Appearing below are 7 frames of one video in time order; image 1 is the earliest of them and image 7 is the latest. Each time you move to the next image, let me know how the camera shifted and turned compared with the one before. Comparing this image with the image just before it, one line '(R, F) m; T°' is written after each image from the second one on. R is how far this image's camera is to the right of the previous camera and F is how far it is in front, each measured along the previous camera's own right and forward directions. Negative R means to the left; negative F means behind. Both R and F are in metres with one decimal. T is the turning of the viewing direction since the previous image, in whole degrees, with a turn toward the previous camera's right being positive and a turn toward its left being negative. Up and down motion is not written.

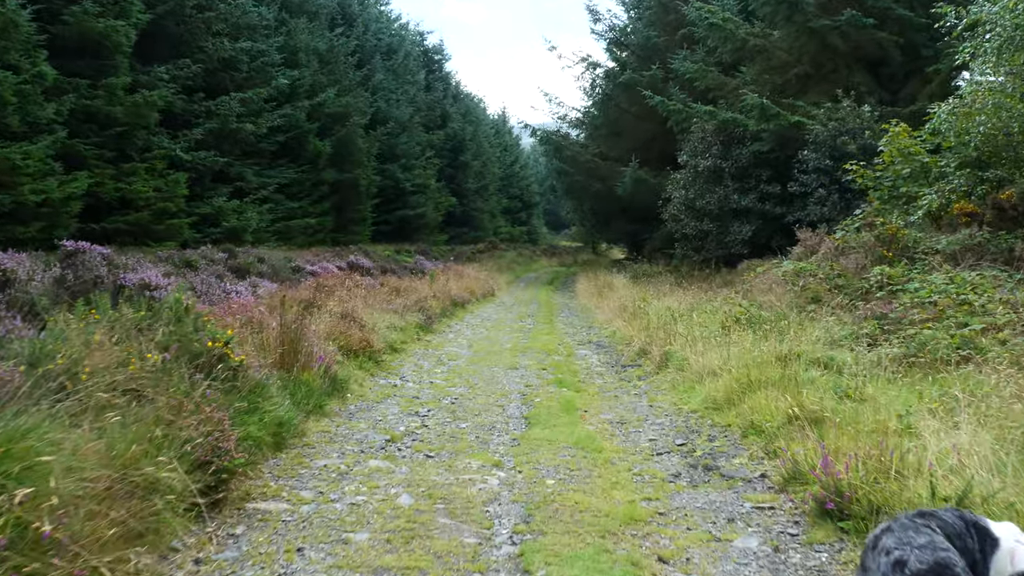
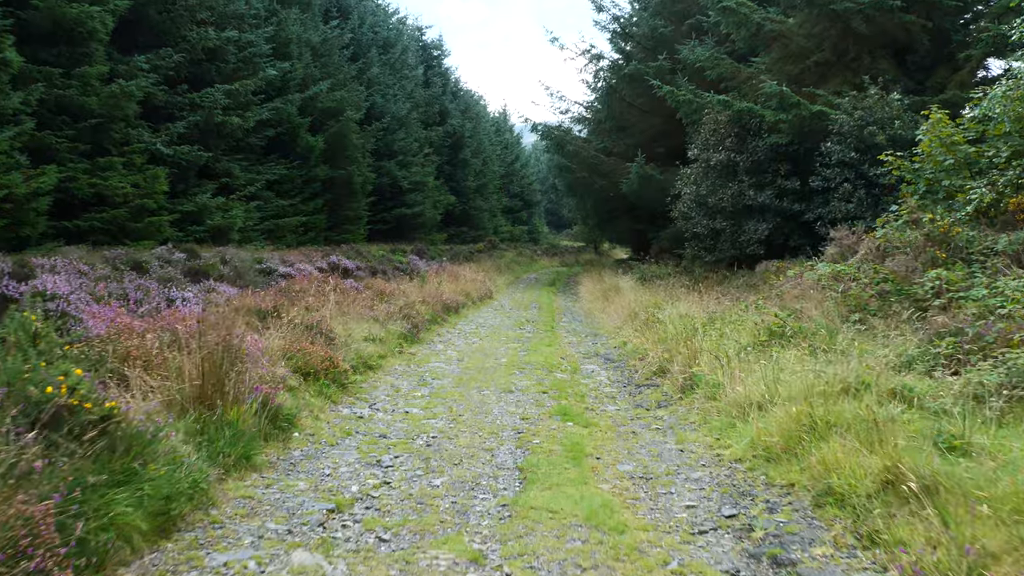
(0.0, +1.3) m; 0°
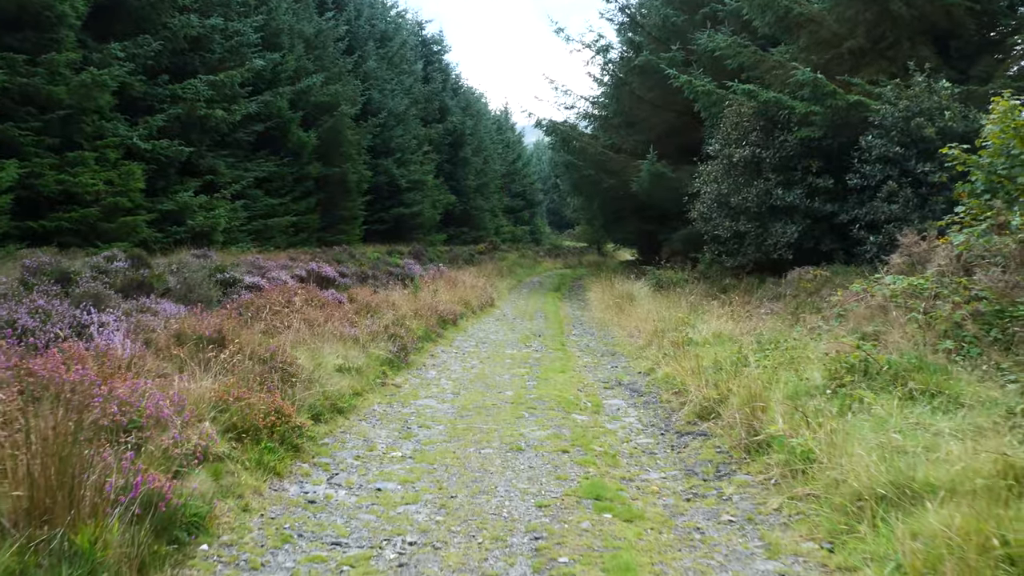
(0.0, +1.6) m; 0°
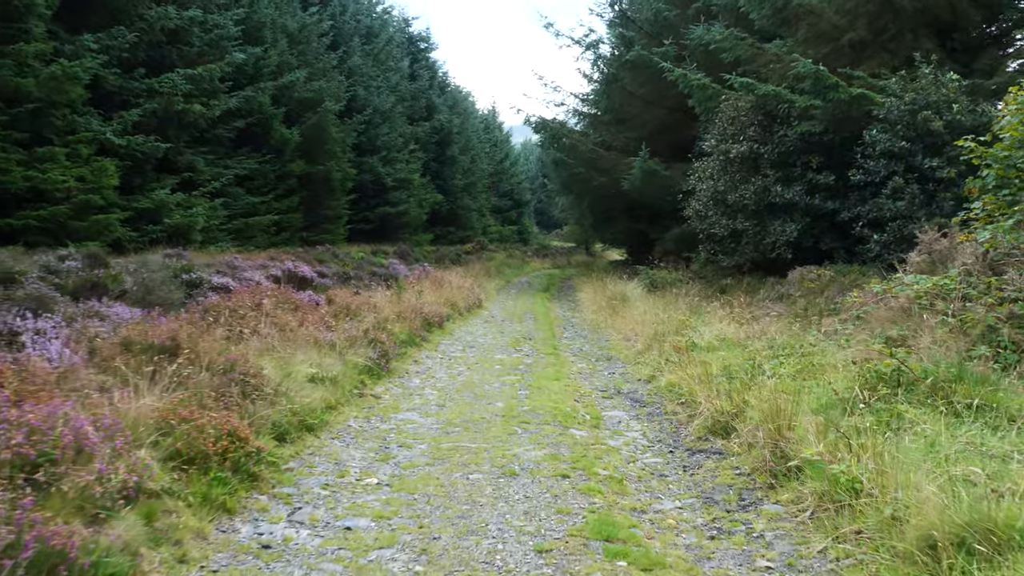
(0.0, +0.6) m; +1°
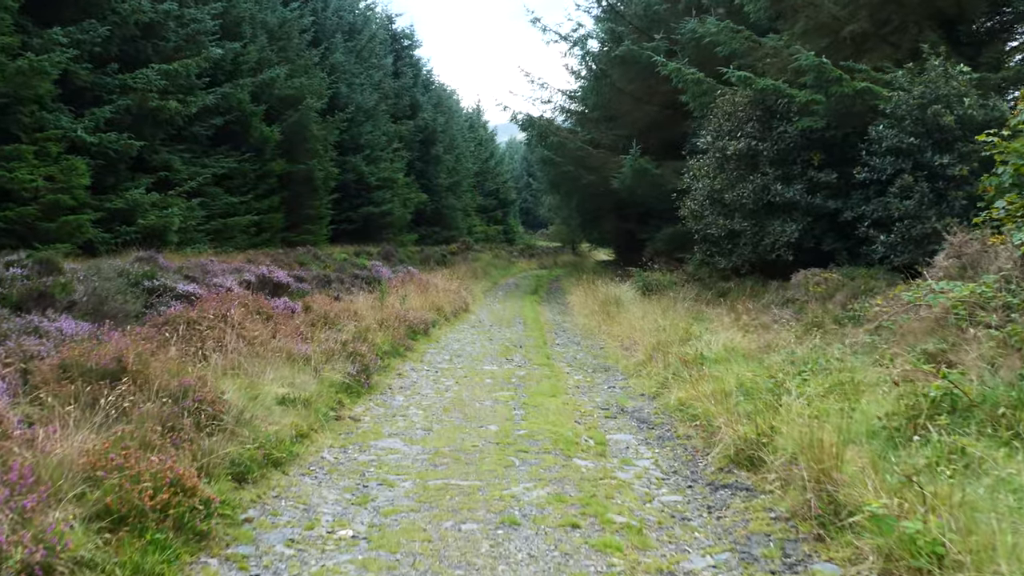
(-0.1, +0.7) m; +1°
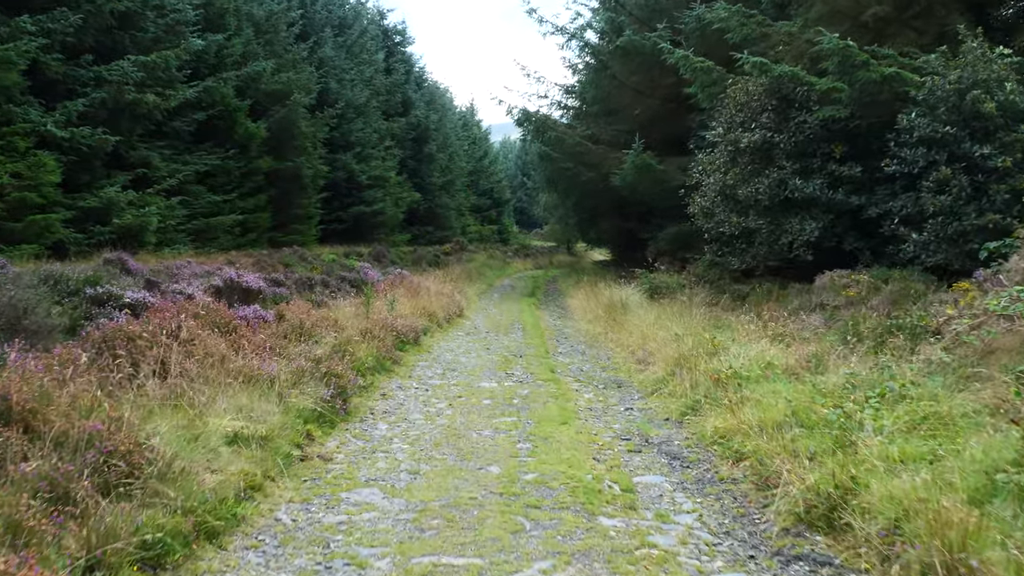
(-0.1, +1.1) m; 0°
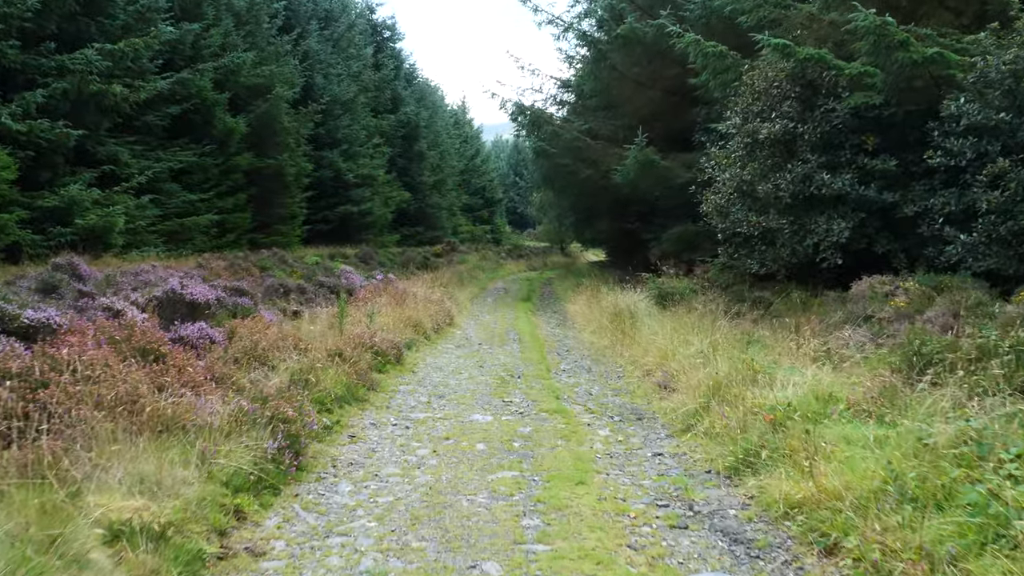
(0.0, +1.4) m; 0°
